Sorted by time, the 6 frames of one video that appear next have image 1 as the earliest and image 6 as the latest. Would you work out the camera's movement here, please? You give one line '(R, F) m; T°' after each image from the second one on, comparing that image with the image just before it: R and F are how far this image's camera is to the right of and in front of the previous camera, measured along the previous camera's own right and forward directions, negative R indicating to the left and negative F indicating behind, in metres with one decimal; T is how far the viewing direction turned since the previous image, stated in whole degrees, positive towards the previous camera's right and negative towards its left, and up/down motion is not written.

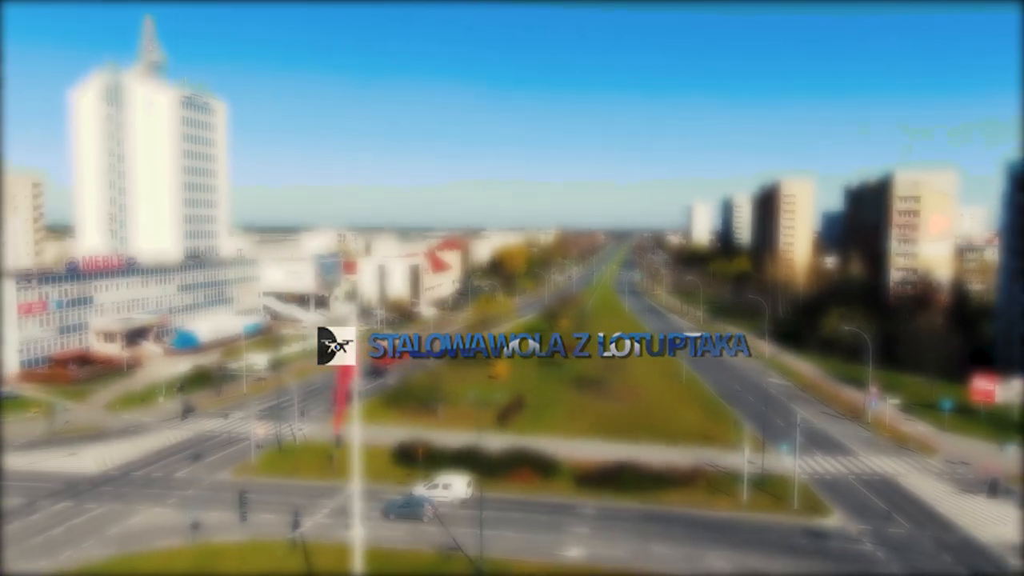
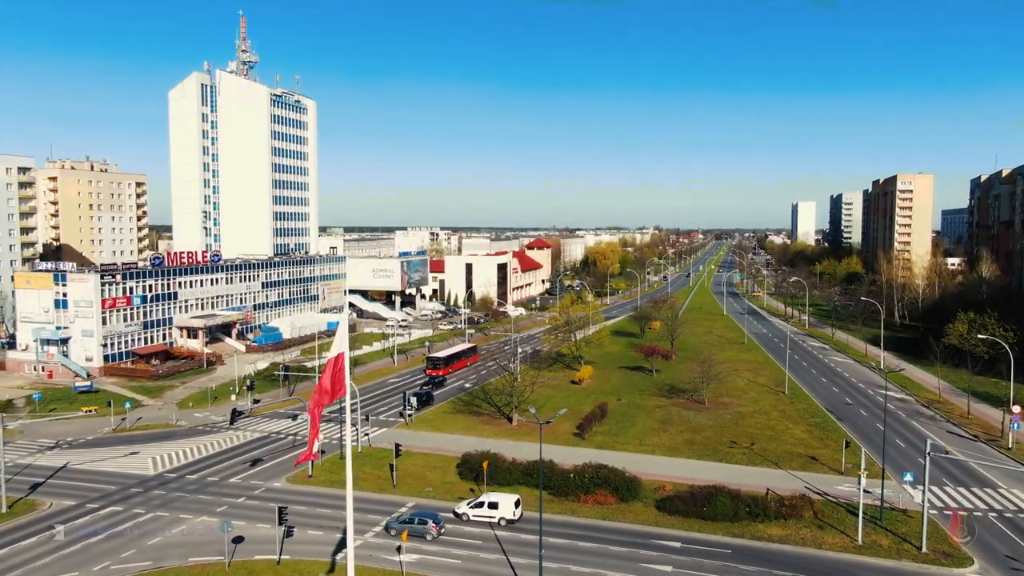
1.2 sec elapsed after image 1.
(+0.8, +3.7) m; -7°
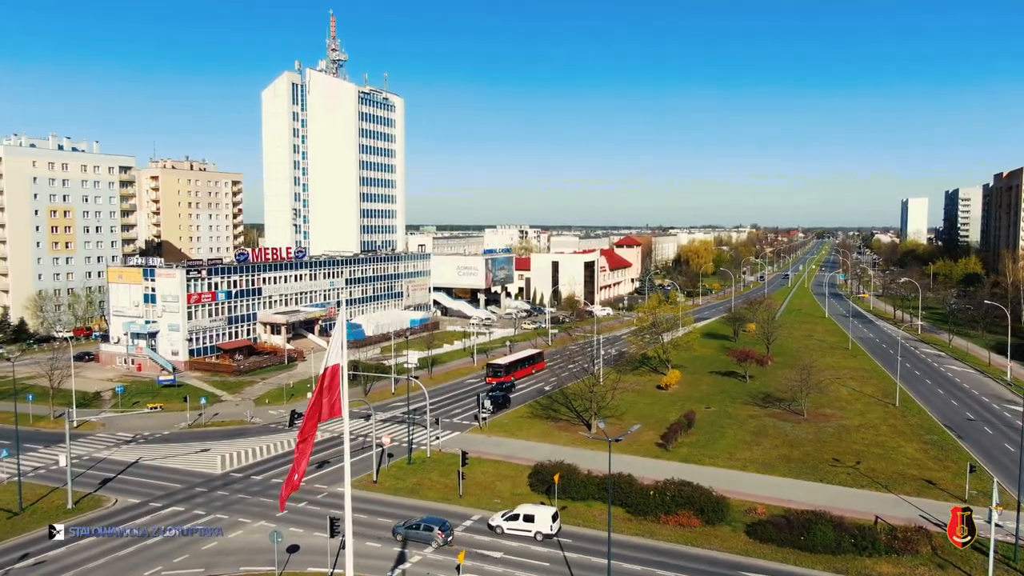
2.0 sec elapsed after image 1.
(+0.6, +2.4) m; -7°
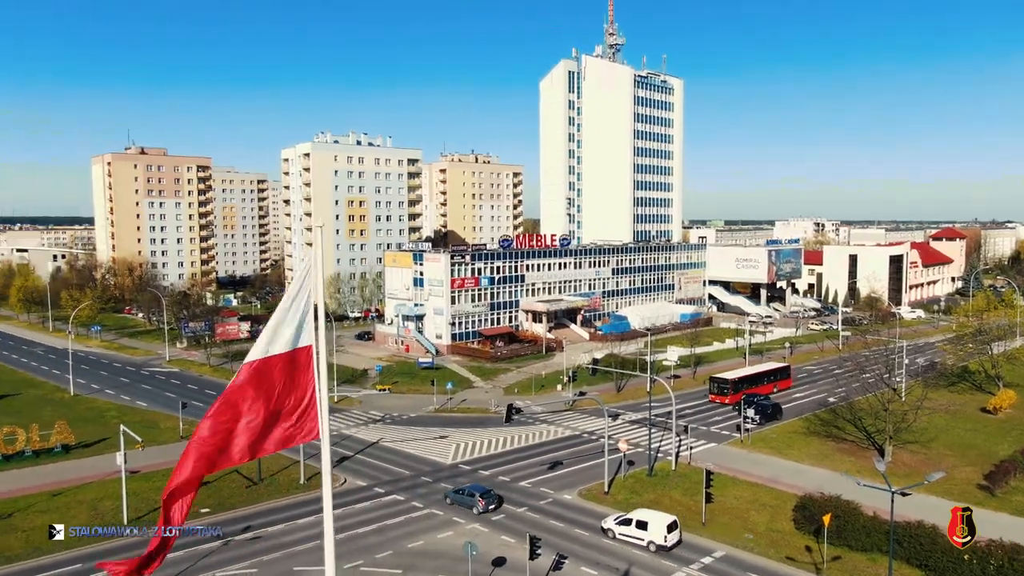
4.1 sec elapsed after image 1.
(+1.0, +4.8) m; -21°
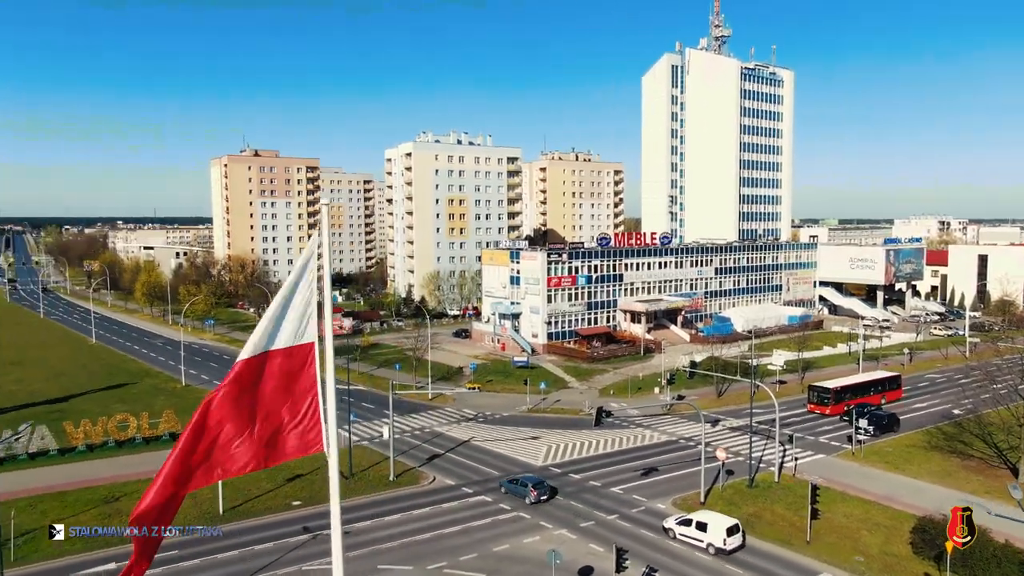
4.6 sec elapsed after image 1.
(+0.3, +0.8) m; -7°
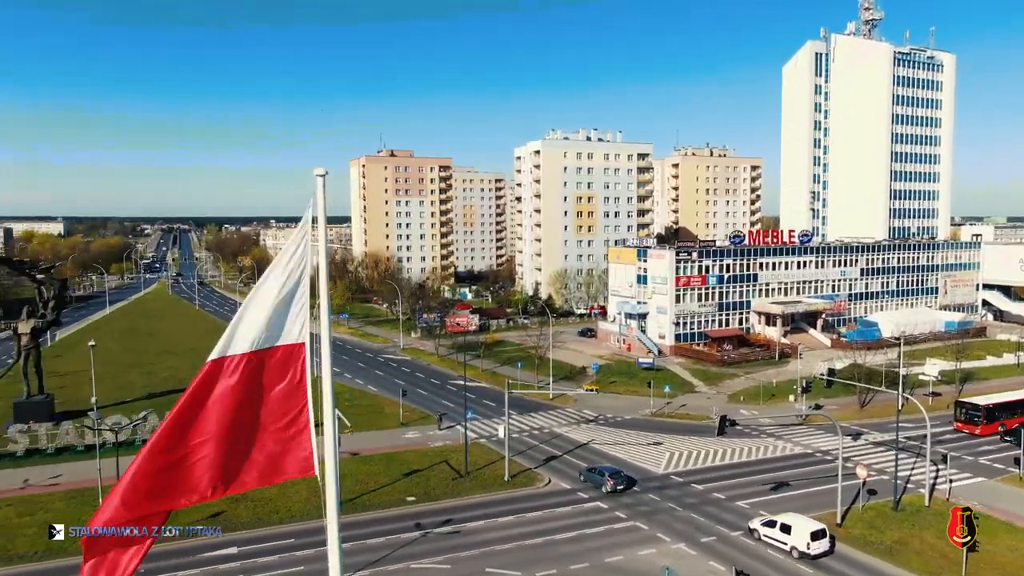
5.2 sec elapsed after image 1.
(+0.4, +0.9) m; -10°
